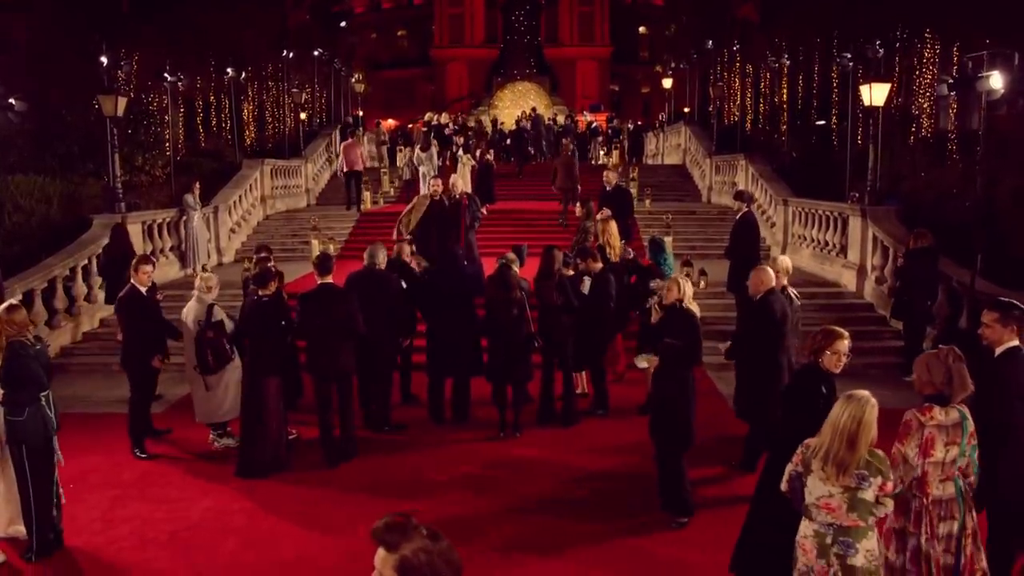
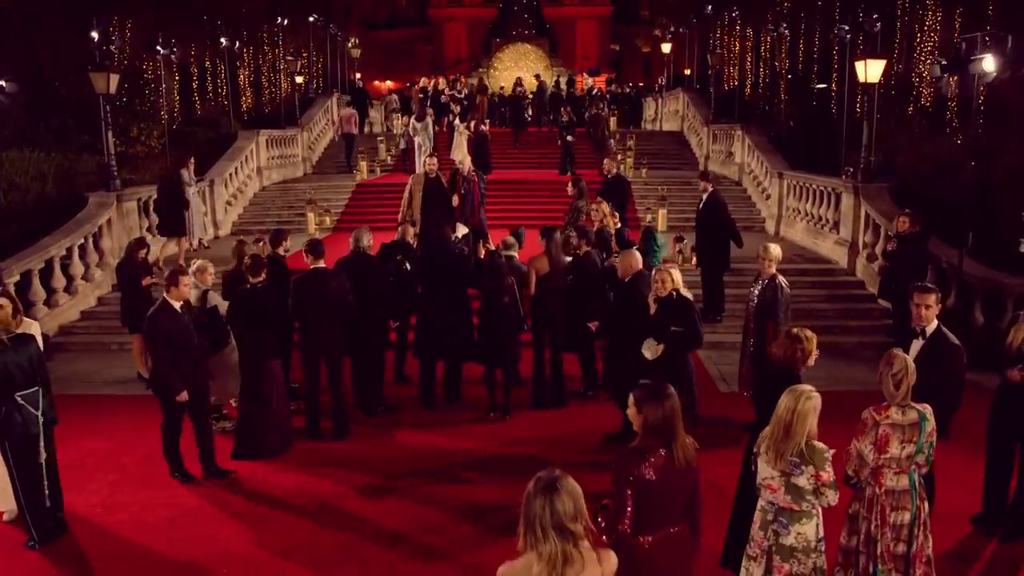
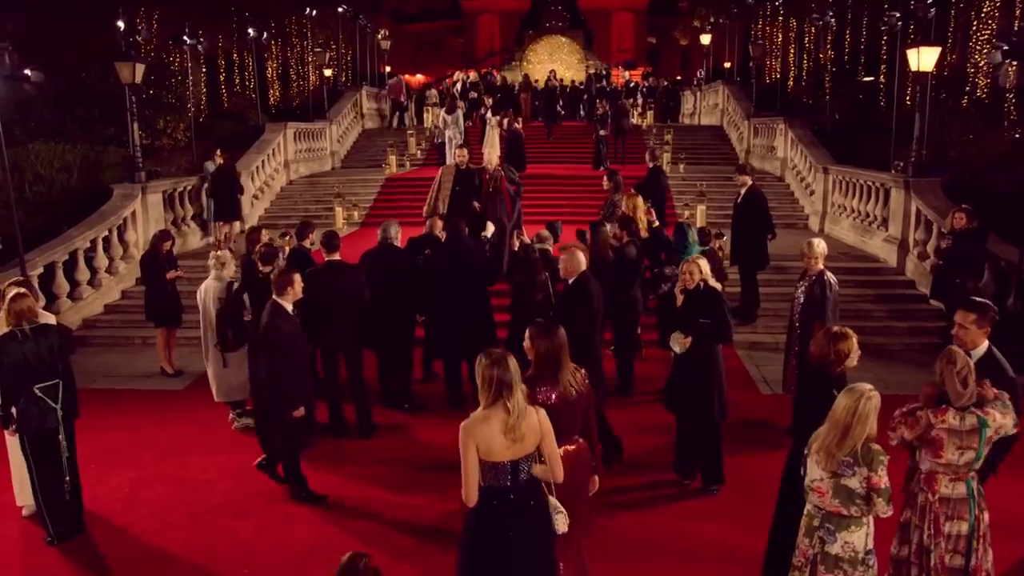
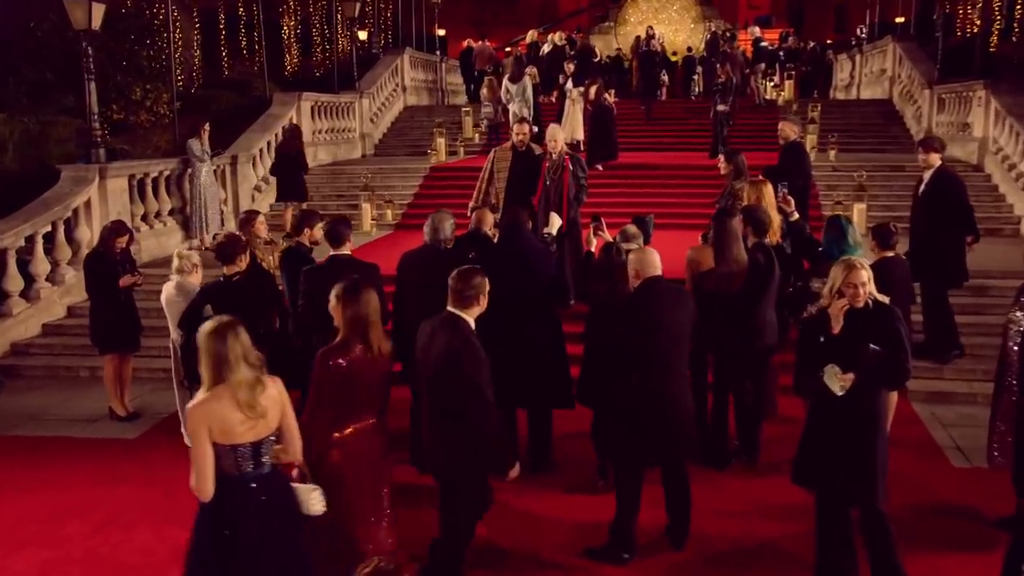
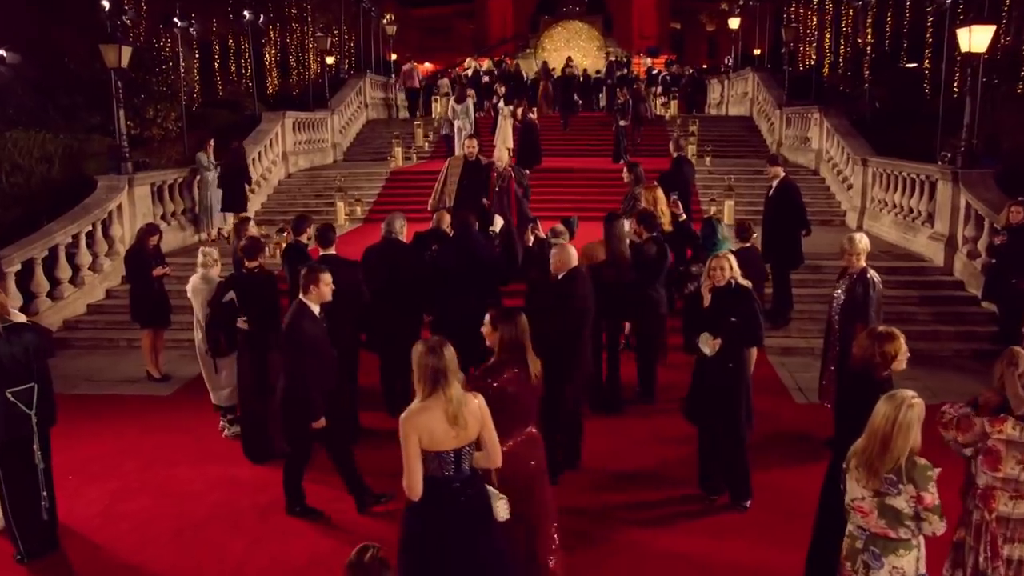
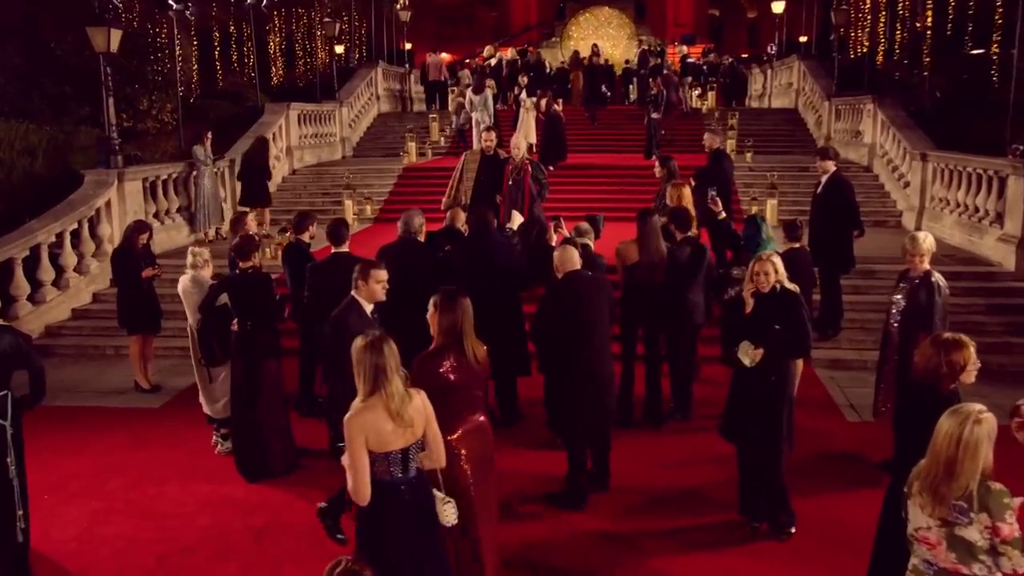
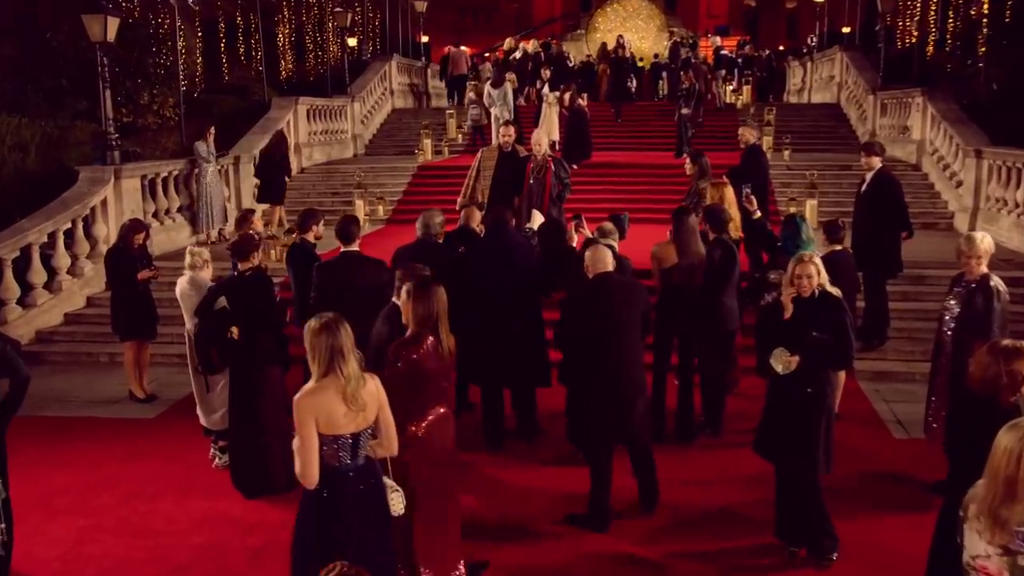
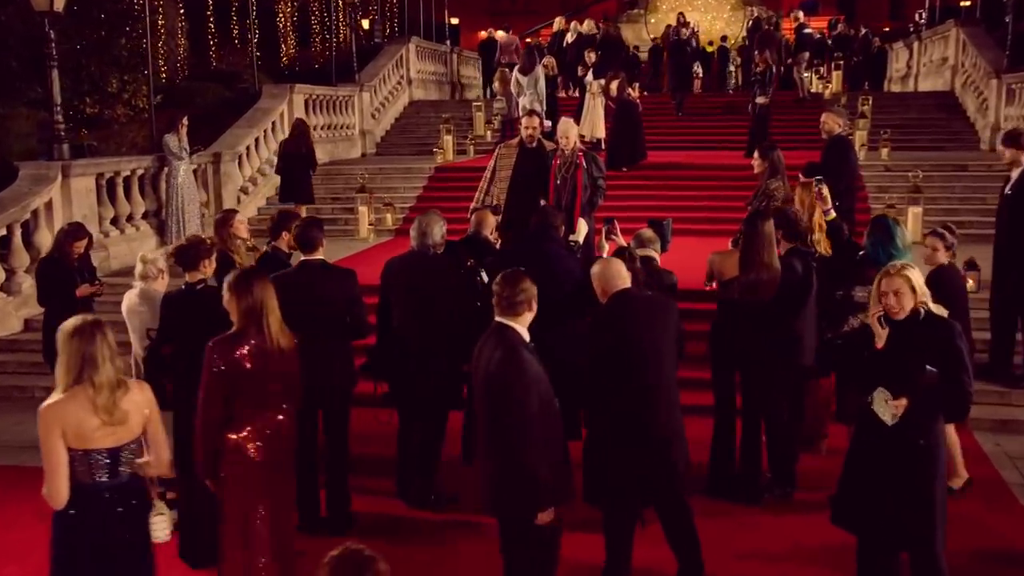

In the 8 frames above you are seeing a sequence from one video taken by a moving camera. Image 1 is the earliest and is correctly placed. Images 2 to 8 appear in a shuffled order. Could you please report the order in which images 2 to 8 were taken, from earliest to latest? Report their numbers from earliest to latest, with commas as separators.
2, 3, 5, 6, 7, 4, 8
